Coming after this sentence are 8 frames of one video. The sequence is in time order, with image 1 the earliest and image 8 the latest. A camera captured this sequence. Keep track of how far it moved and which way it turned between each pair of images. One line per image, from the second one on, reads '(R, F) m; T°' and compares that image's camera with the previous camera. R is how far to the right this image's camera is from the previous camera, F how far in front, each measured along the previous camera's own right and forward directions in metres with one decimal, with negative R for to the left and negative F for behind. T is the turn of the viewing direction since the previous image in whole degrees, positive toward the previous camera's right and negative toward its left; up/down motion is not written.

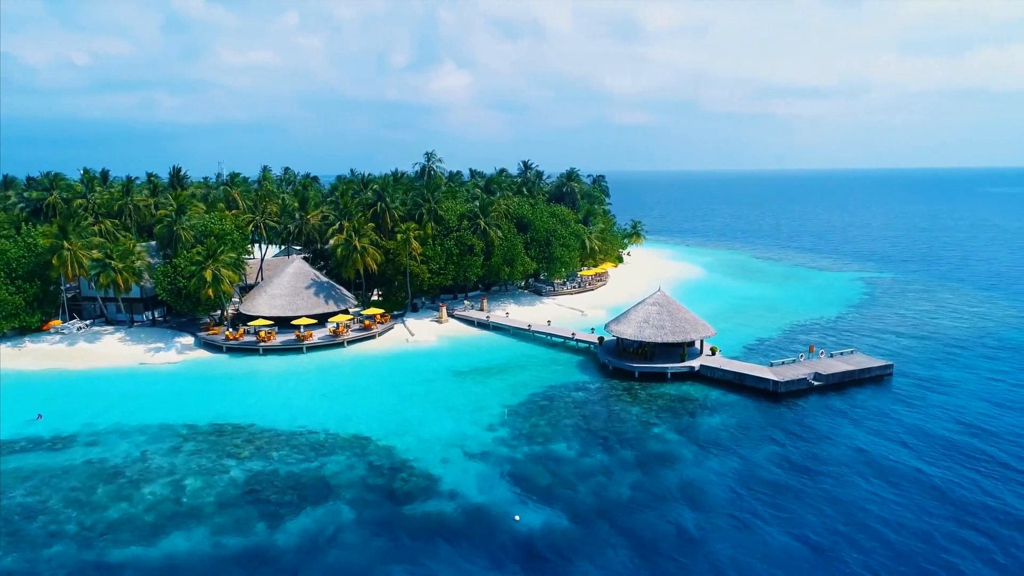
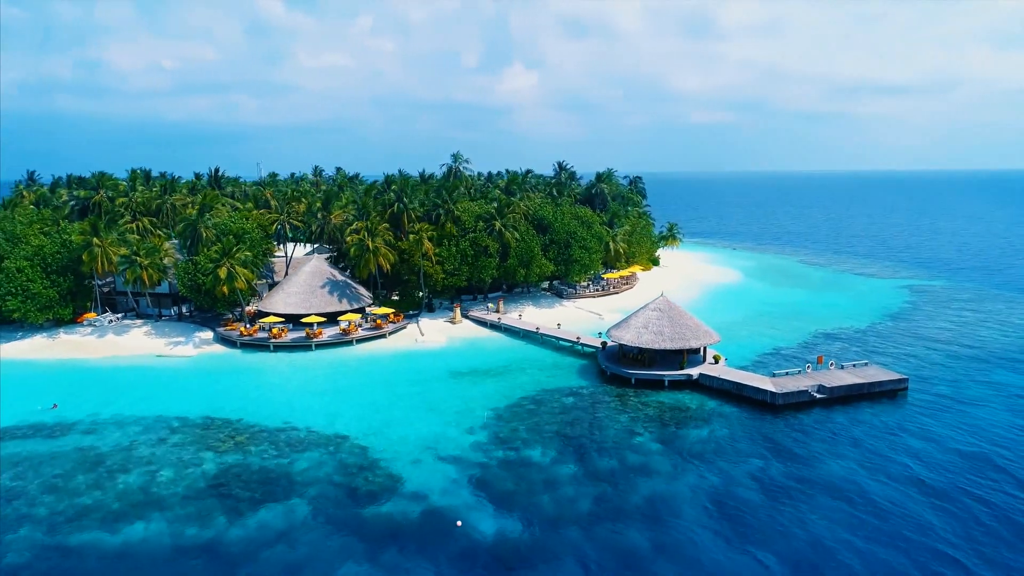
(+3.0, +0.4) m; -5°
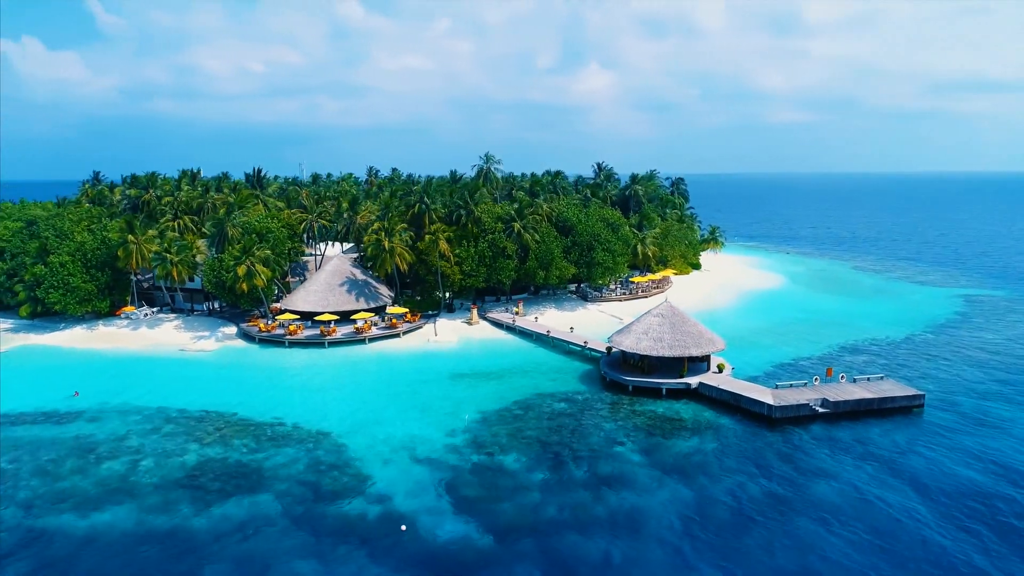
(+3.2, +0.4) m; -6°
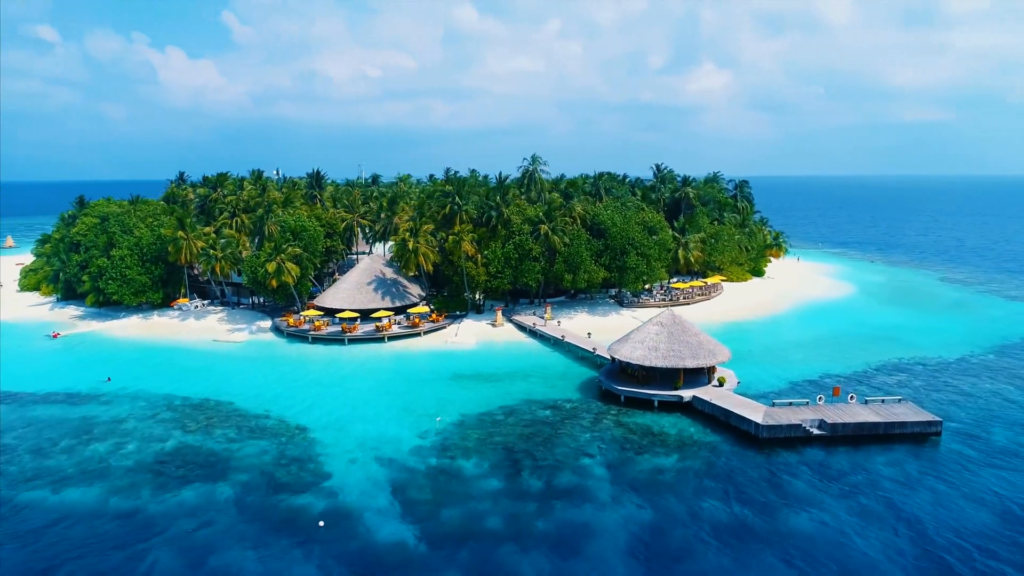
(+4.7, +0.8) m; -8°
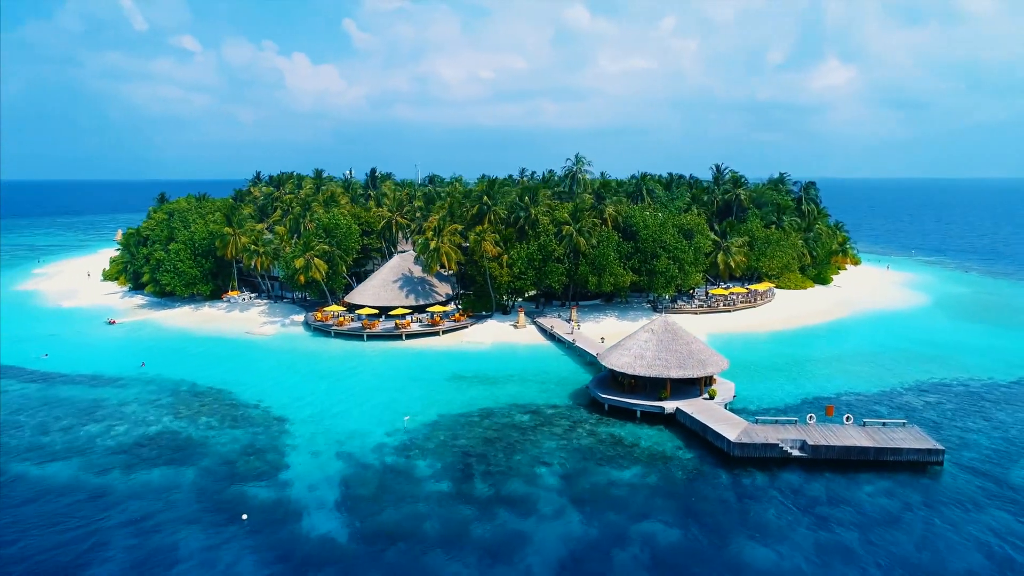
(+4.8, +0.8) m; -8°
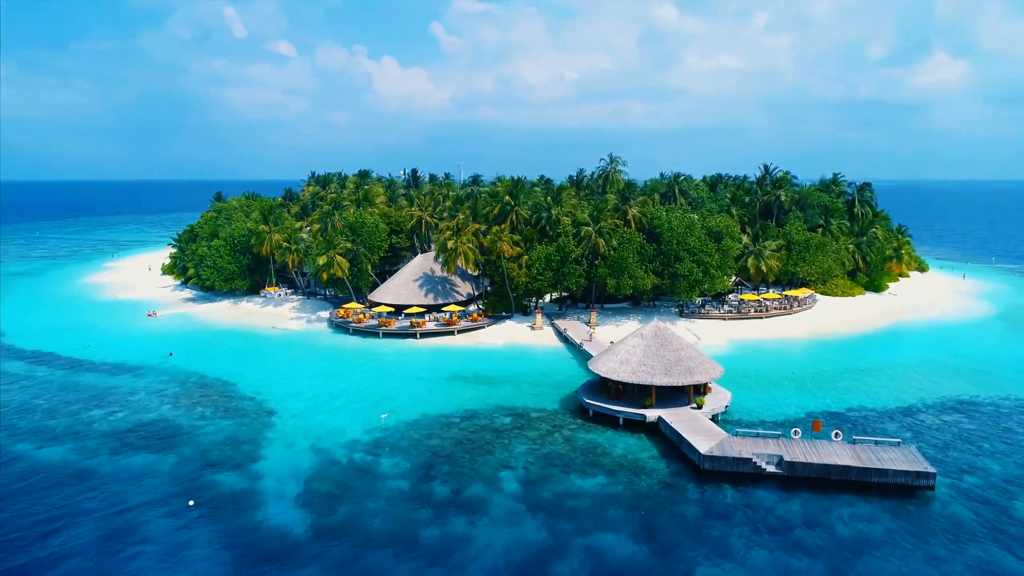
(+3.7, +0.6) m; -6°
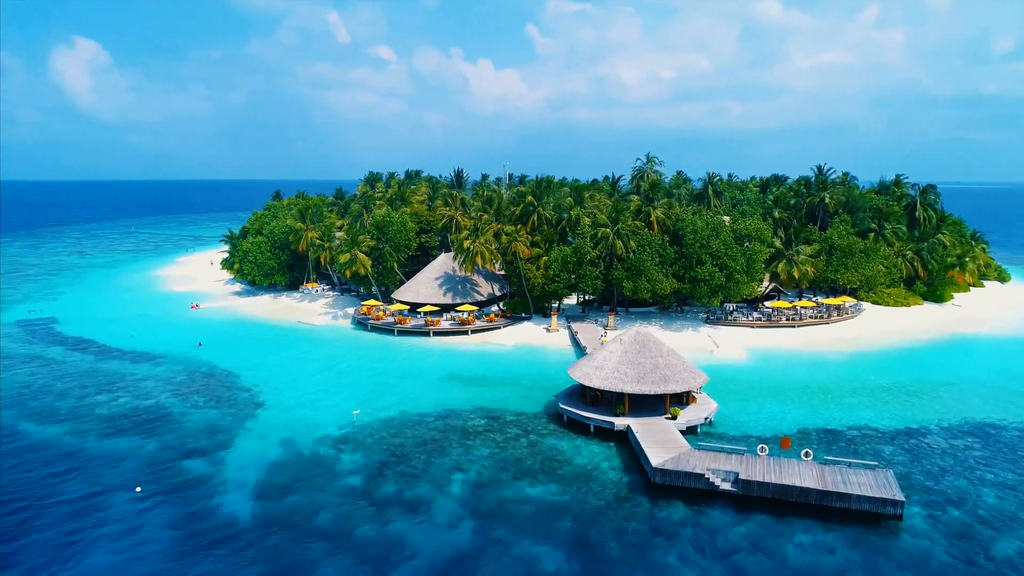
(+4.3, +0.6) m; -7°
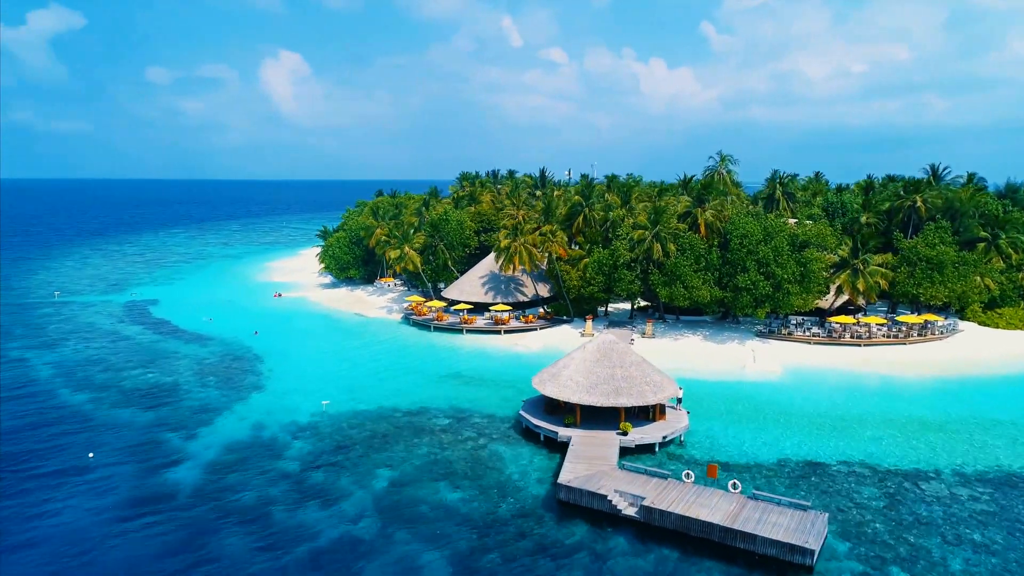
(+7.2, +1.5) m; -13°
